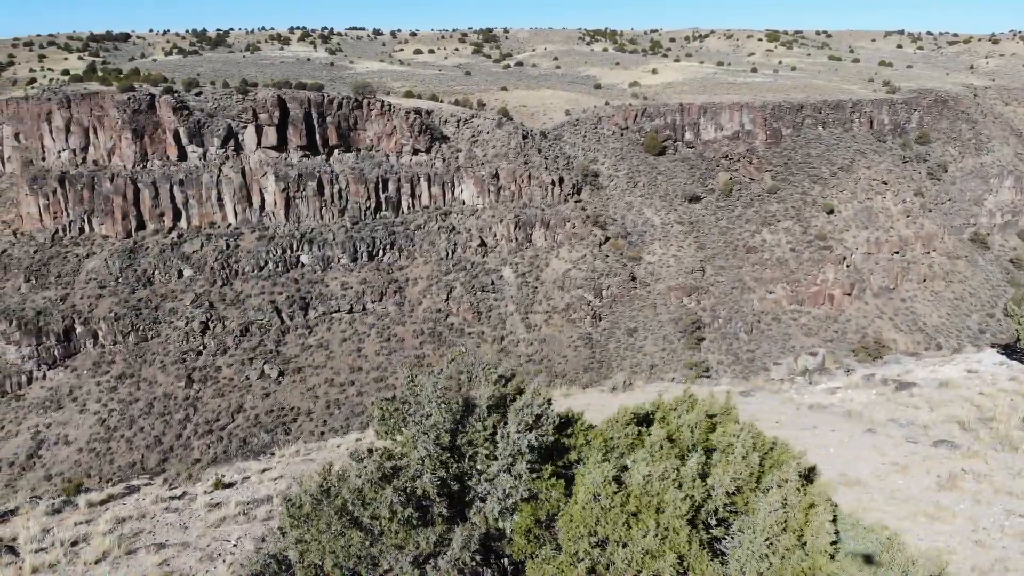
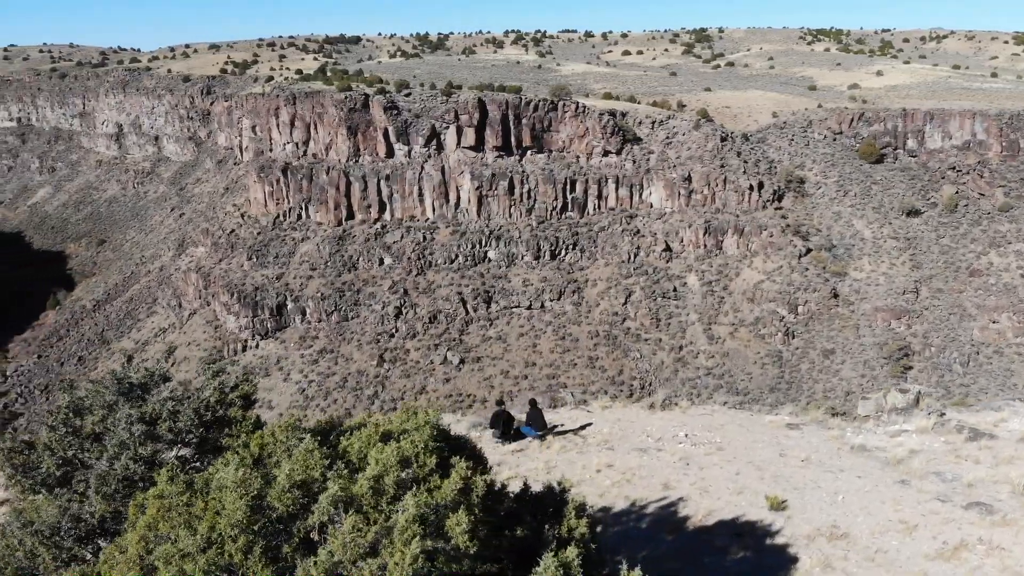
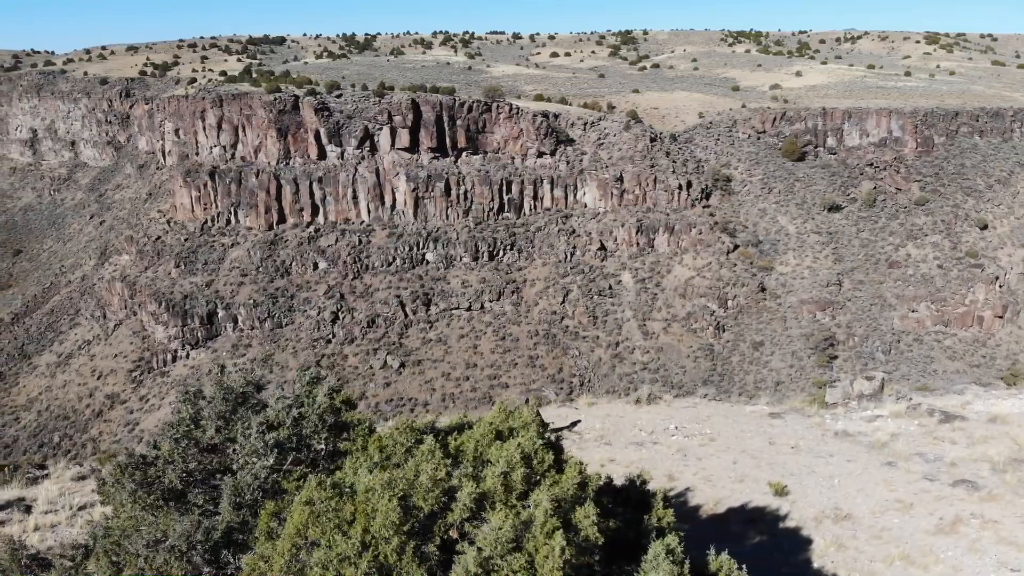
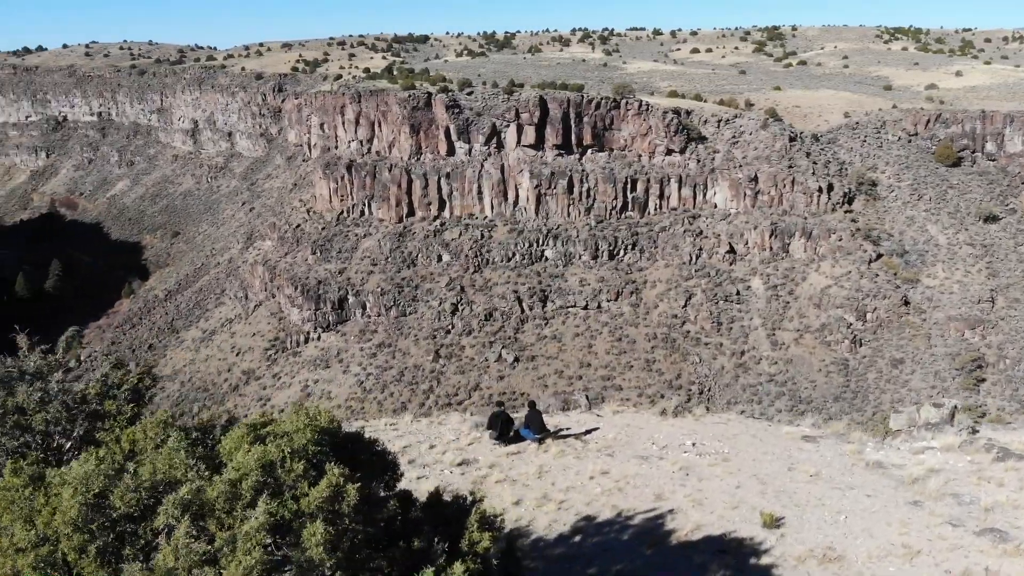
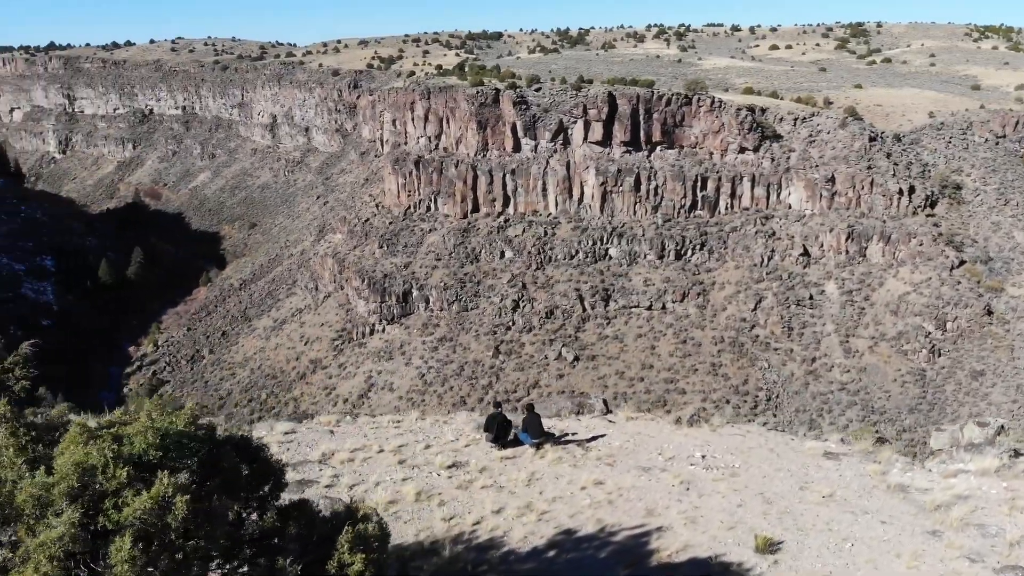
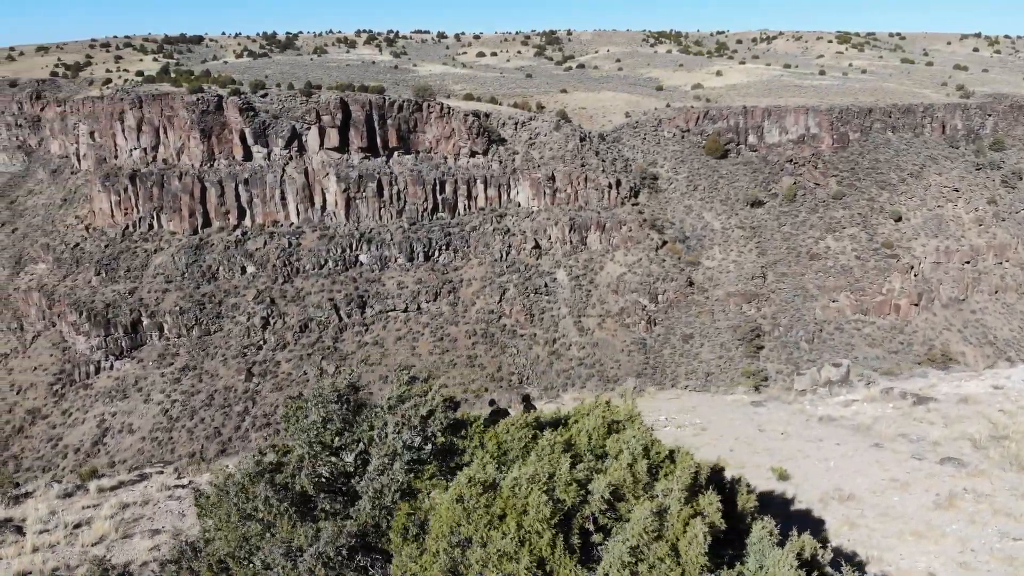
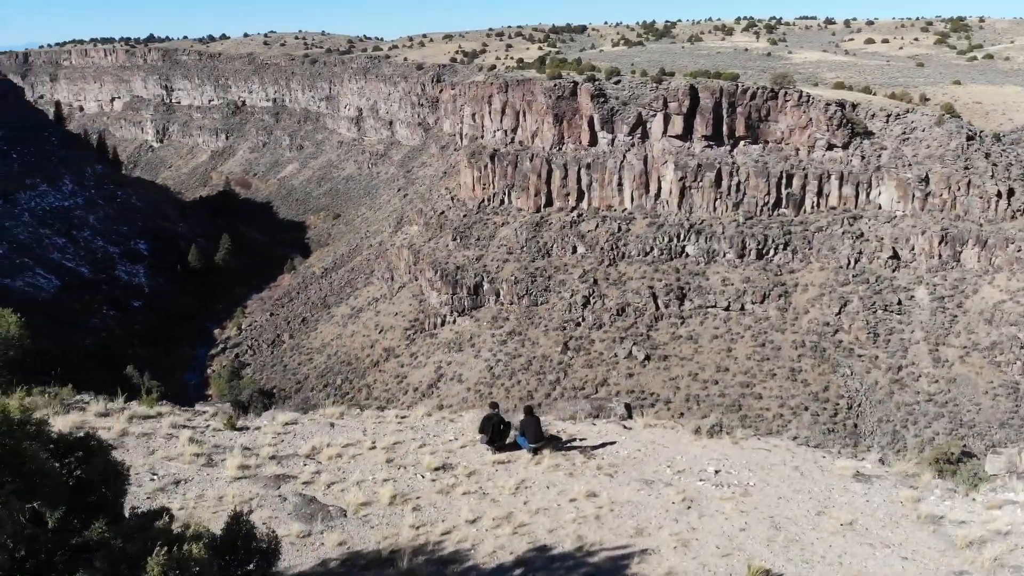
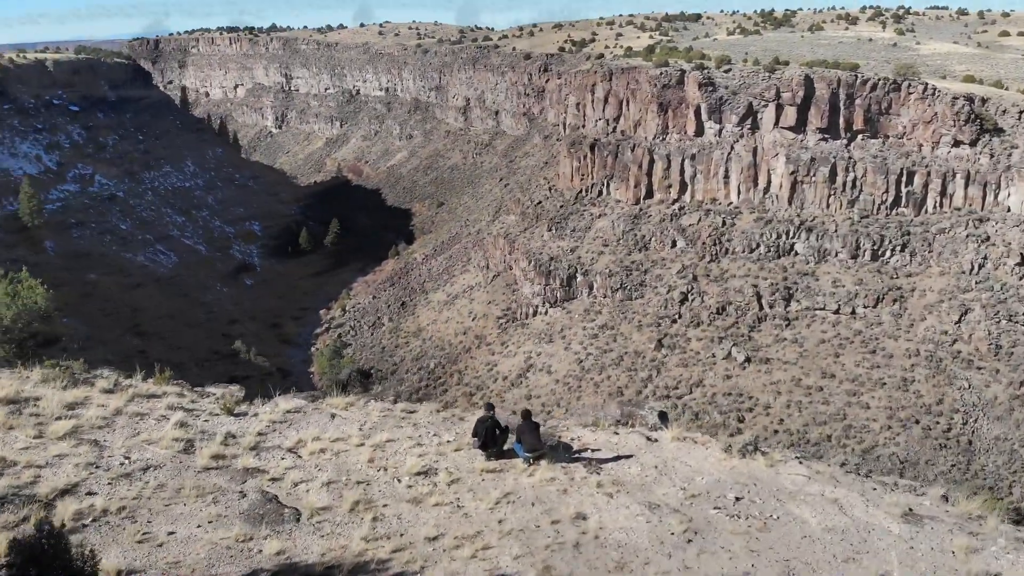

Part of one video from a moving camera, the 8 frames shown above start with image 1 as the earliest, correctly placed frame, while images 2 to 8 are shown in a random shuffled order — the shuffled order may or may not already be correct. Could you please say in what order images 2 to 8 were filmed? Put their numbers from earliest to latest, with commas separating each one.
6, 3, 2, 4, 5, 7, 8
